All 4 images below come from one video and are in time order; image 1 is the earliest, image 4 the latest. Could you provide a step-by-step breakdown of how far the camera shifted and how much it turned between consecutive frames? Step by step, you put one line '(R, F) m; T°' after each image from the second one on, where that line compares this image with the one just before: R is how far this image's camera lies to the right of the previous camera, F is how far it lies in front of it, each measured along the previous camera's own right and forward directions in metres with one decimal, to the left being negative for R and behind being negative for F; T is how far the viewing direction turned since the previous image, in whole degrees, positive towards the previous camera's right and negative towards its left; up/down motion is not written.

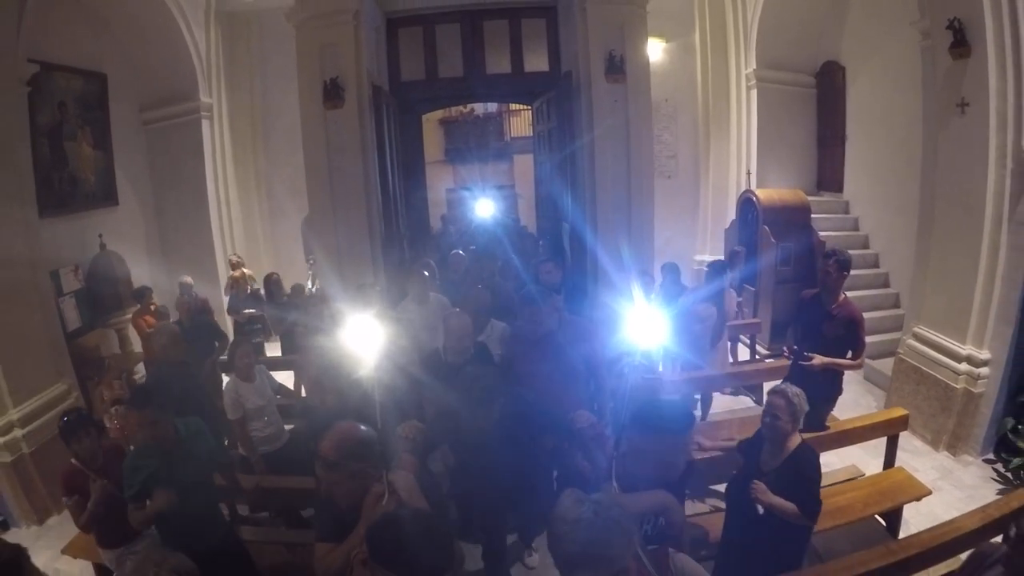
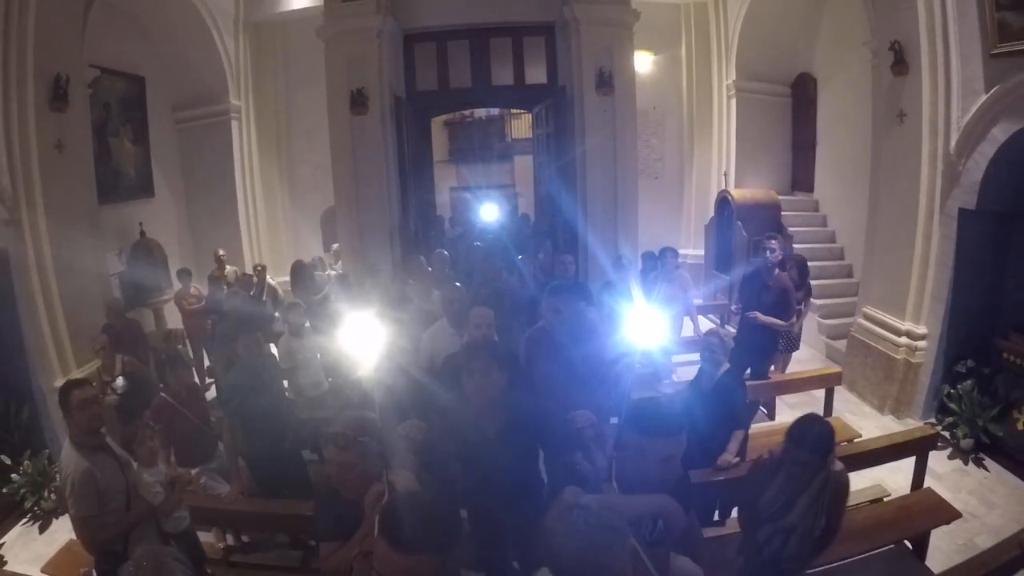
(0.0, -0.7) m; 0°
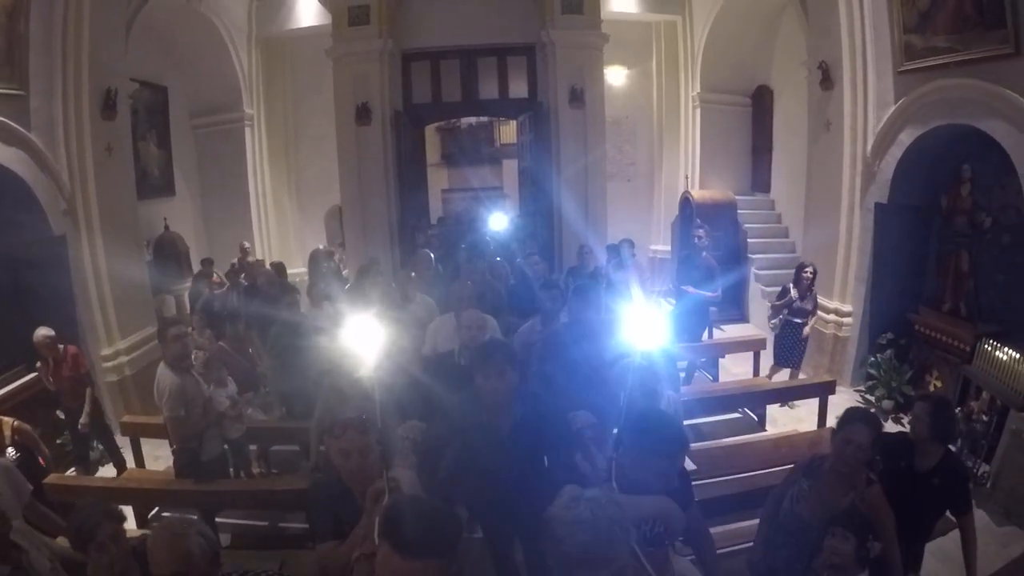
(+0.1, -0.9) m; +1°
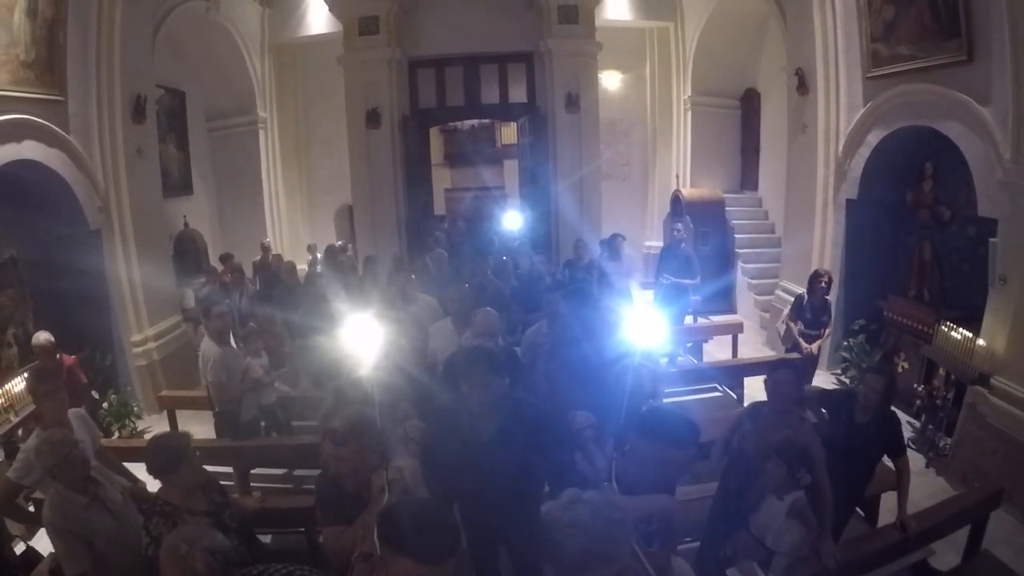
(0.0, -0.5) m; 0°
